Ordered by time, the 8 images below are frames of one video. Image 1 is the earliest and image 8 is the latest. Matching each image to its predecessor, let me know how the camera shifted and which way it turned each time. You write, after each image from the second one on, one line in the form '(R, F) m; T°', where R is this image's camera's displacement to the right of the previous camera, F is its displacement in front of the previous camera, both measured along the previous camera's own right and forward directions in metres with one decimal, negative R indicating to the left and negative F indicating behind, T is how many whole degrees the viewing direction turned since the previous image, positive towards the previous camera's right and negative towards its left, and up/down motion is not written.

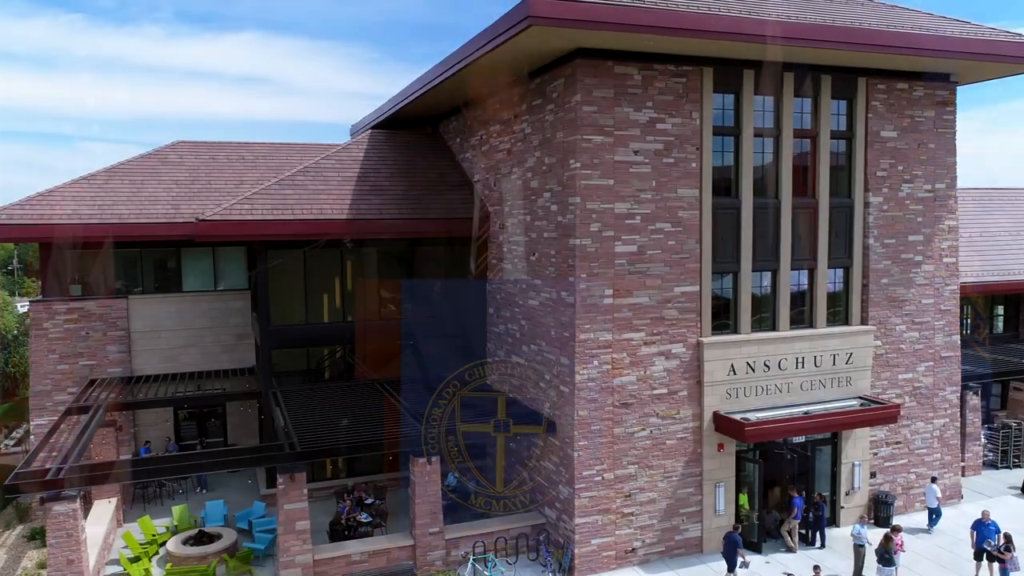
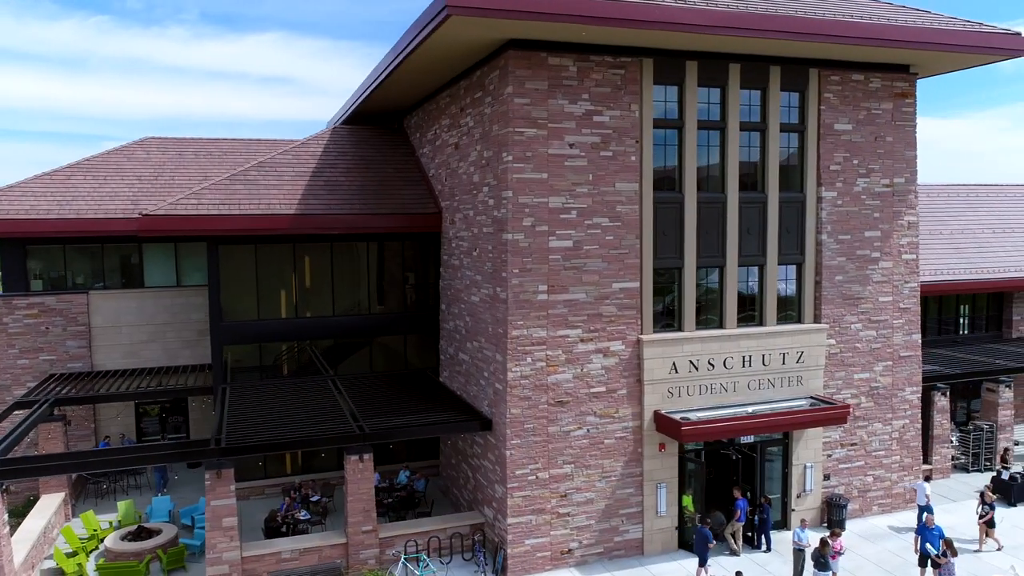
(+1.9, +0.3) m; -2°
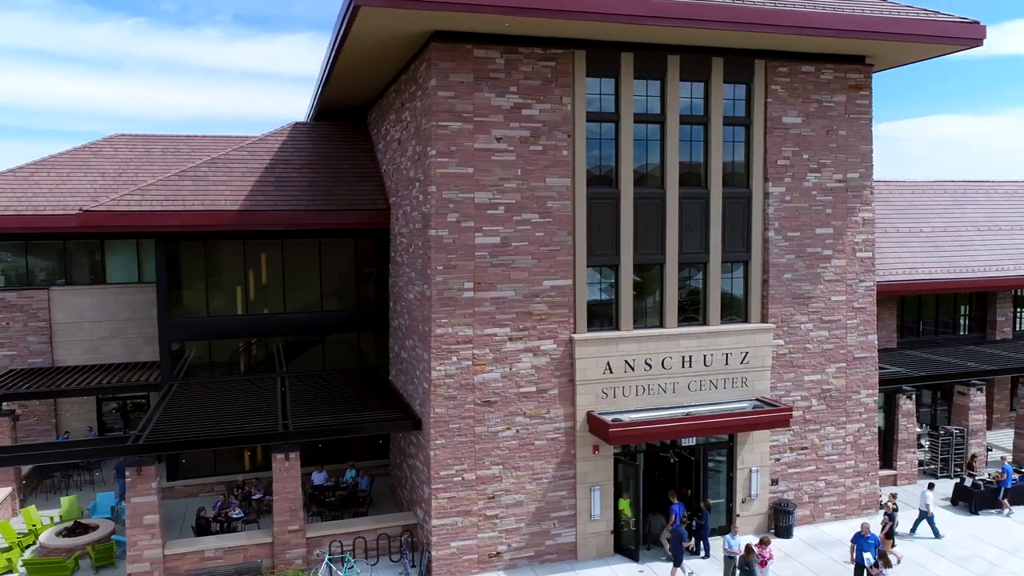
(+2.1, +0.4) m; -2°
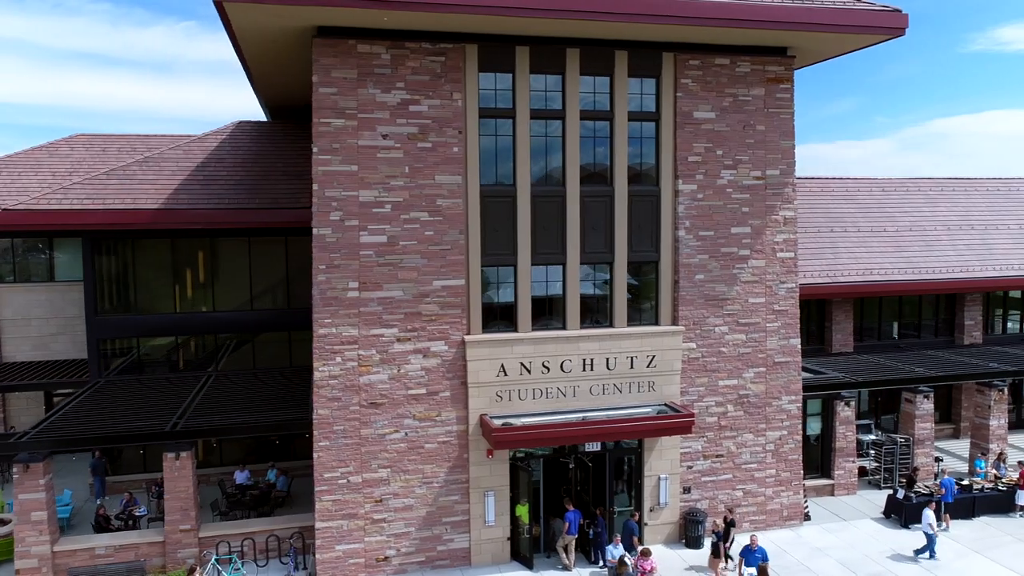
(+3.2, +0.5) m; -3°
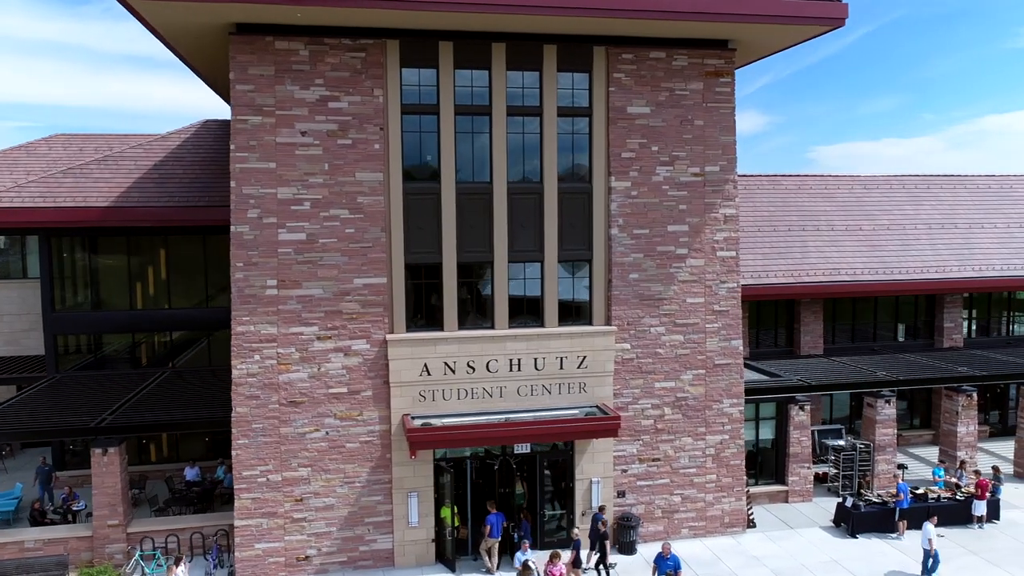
(+2.4, +0.3) m; -3°
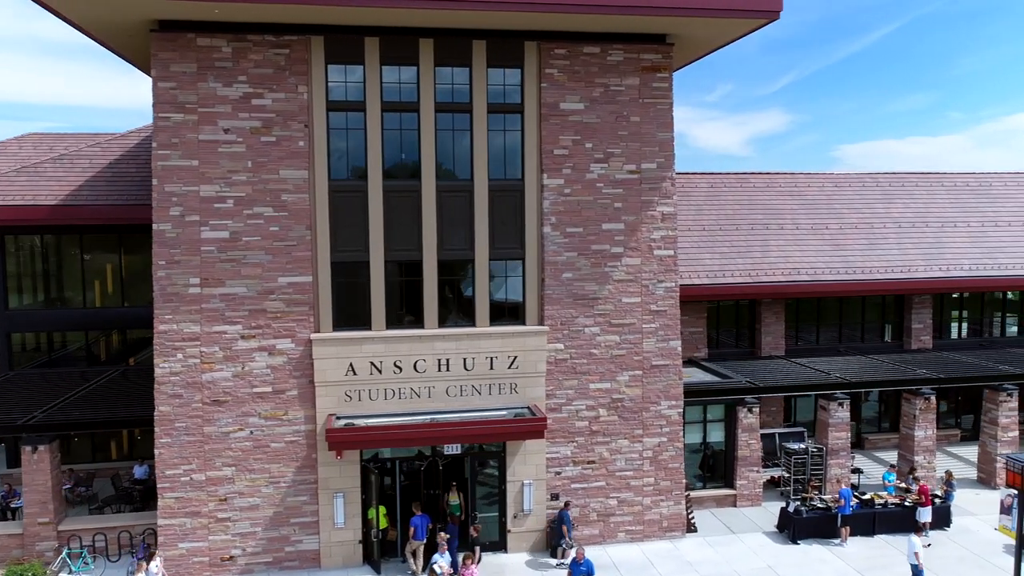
(+2.0, +0.3) m; -2°
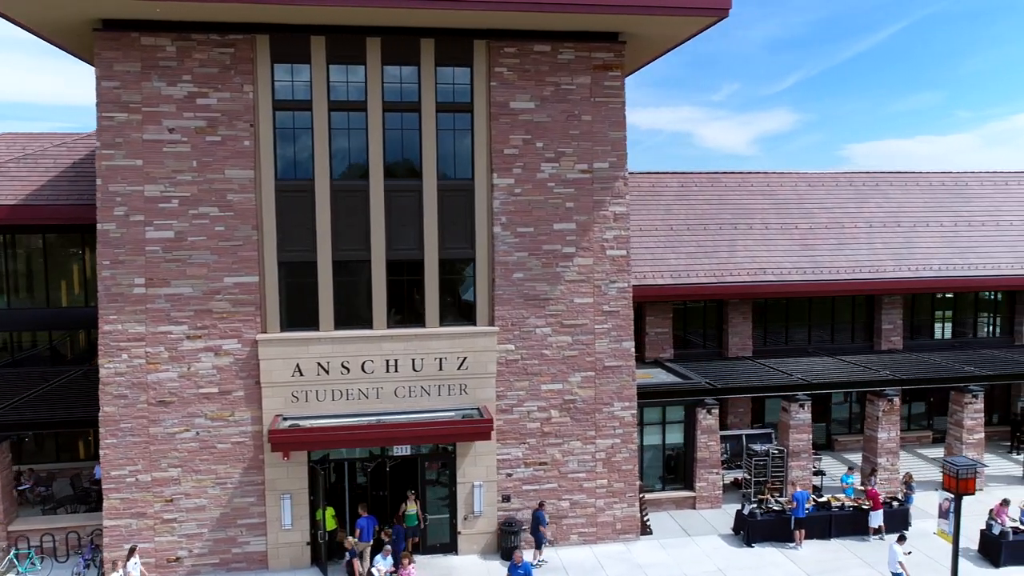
(+1.2, +0.1) m; 0°
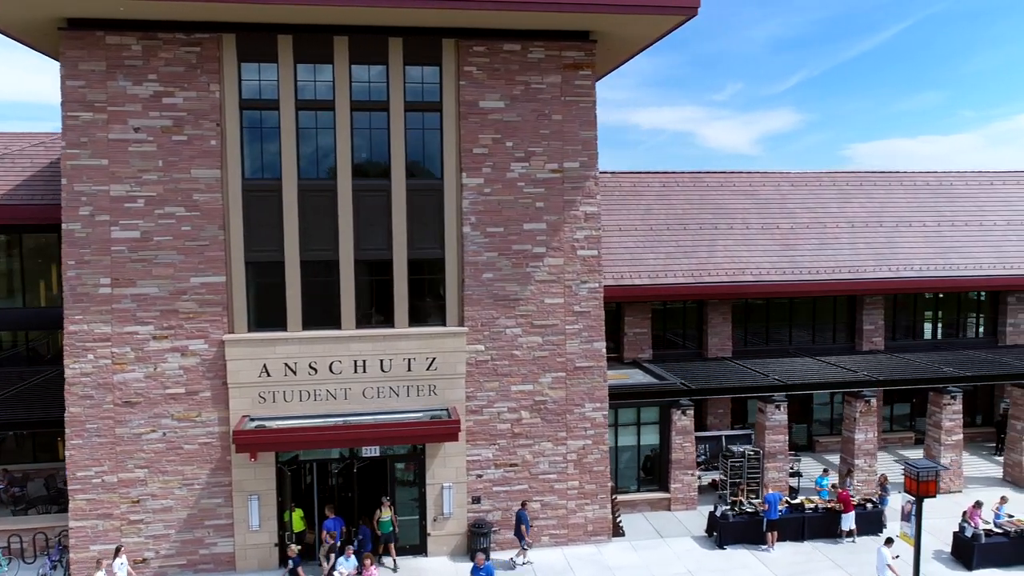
(+0.7, +0.1) m; 0°
